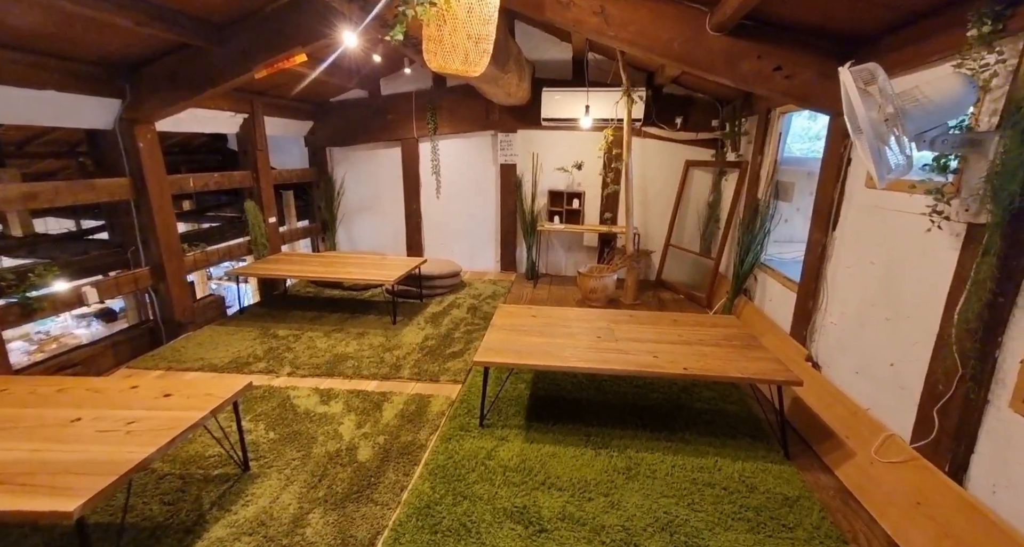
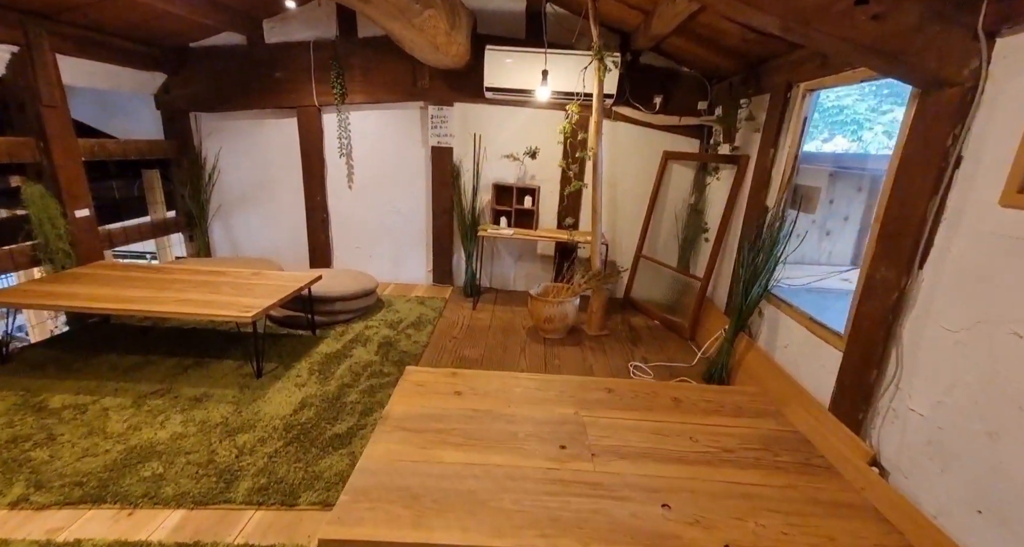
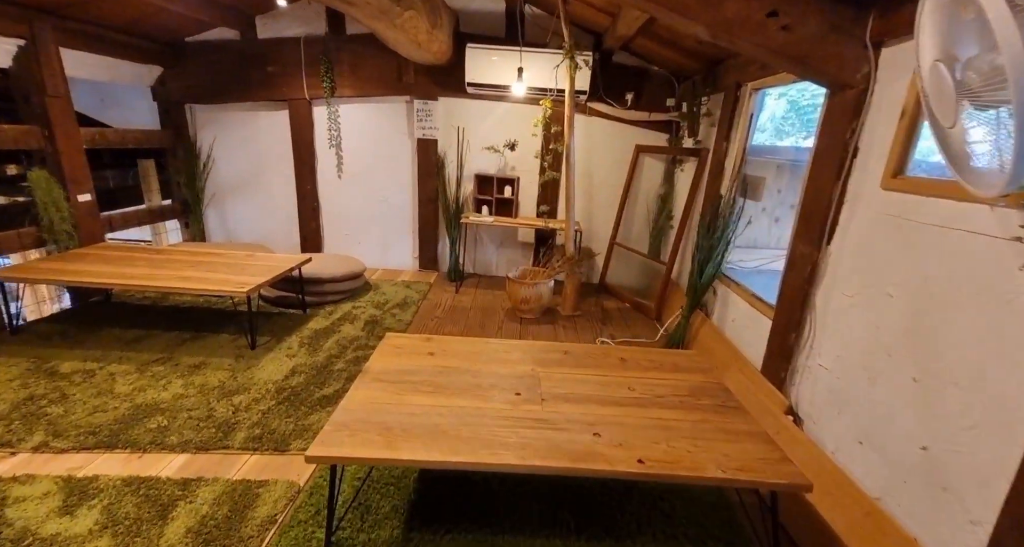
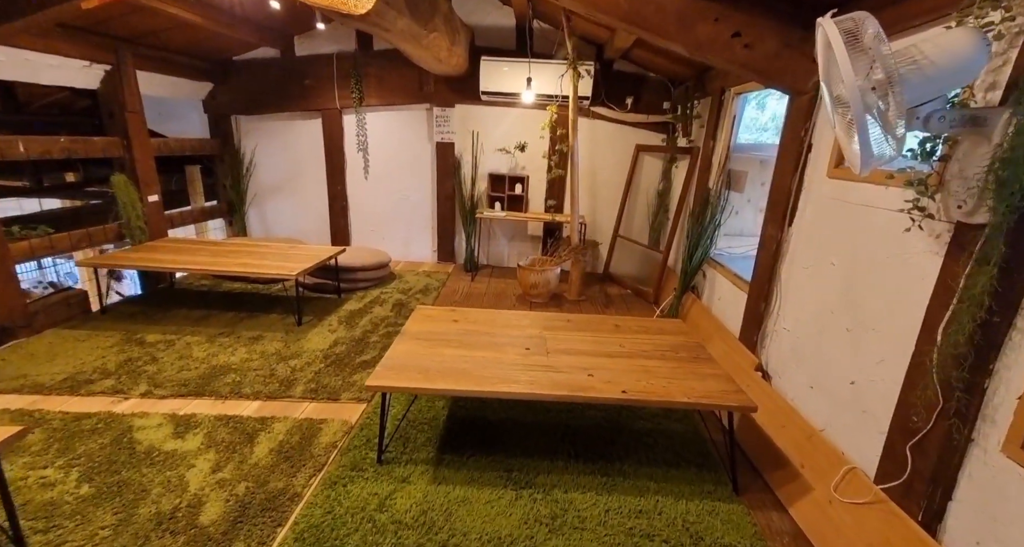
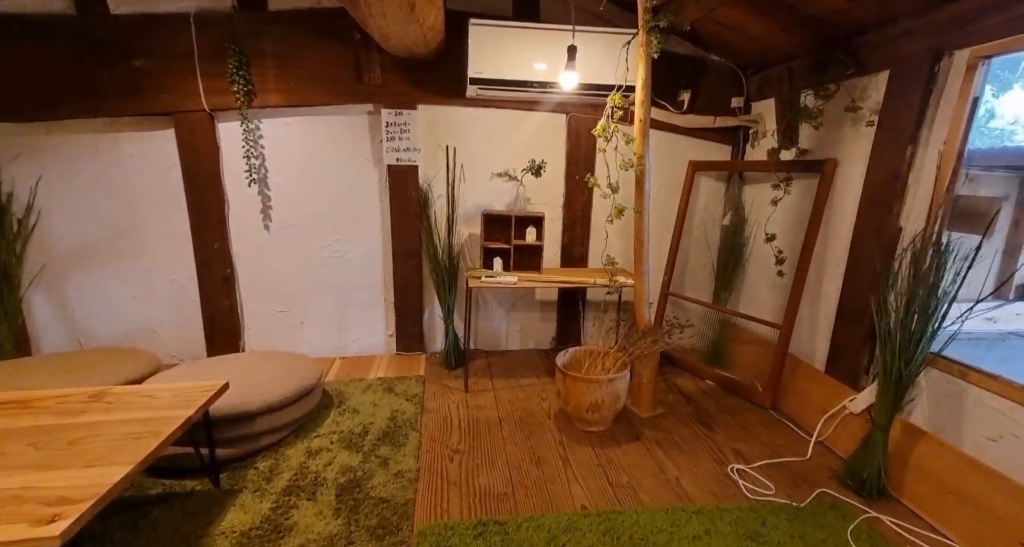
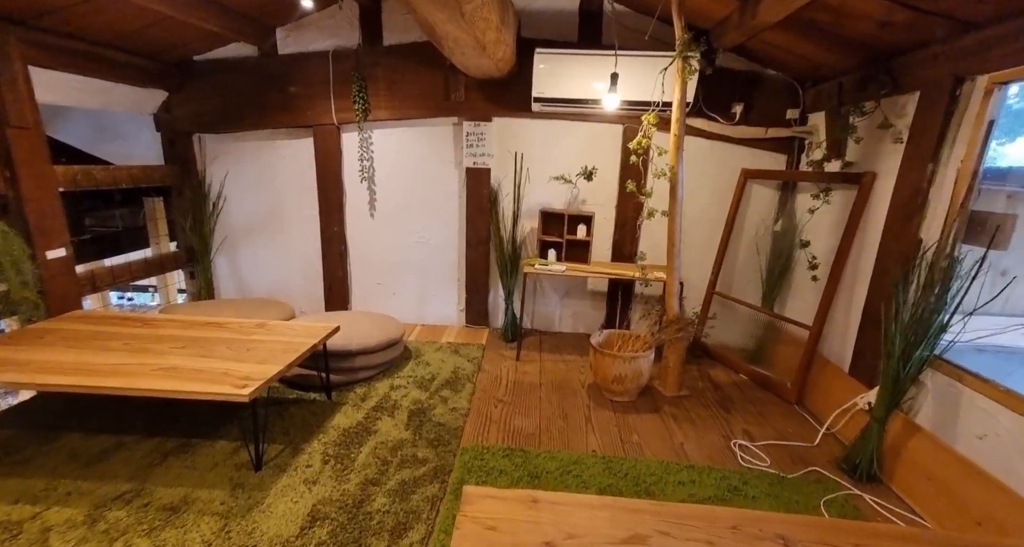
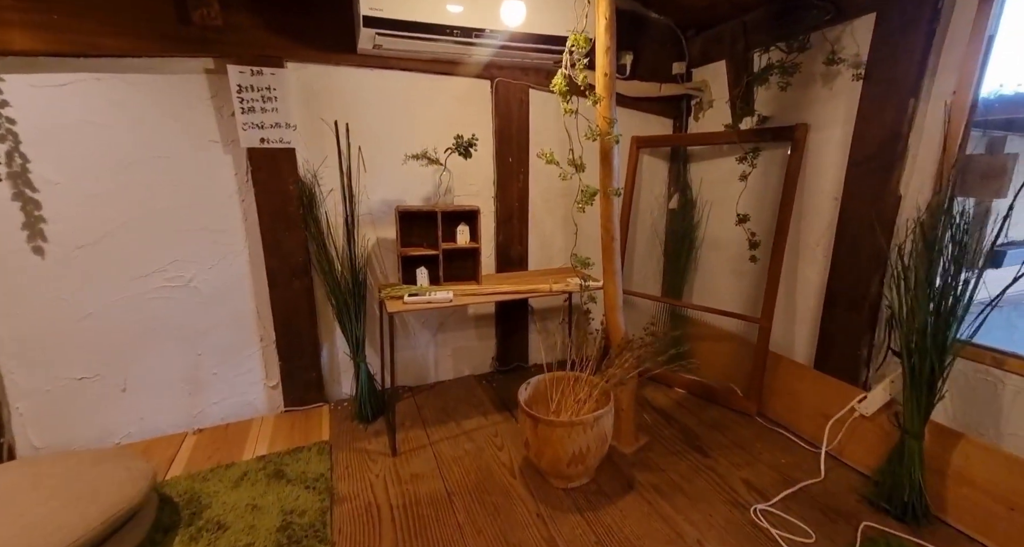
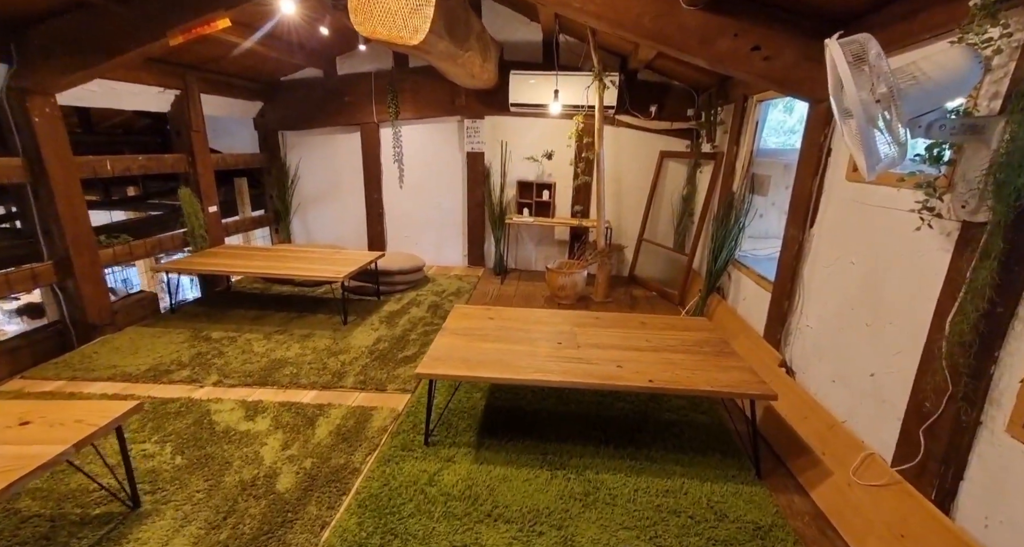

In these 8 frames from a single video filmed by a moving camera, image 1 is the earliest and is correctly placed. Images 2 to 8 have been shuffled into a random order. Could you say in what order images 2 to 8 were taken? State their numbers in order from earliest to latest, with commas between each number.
8, 4, 3, 2, 6, 5, 7
